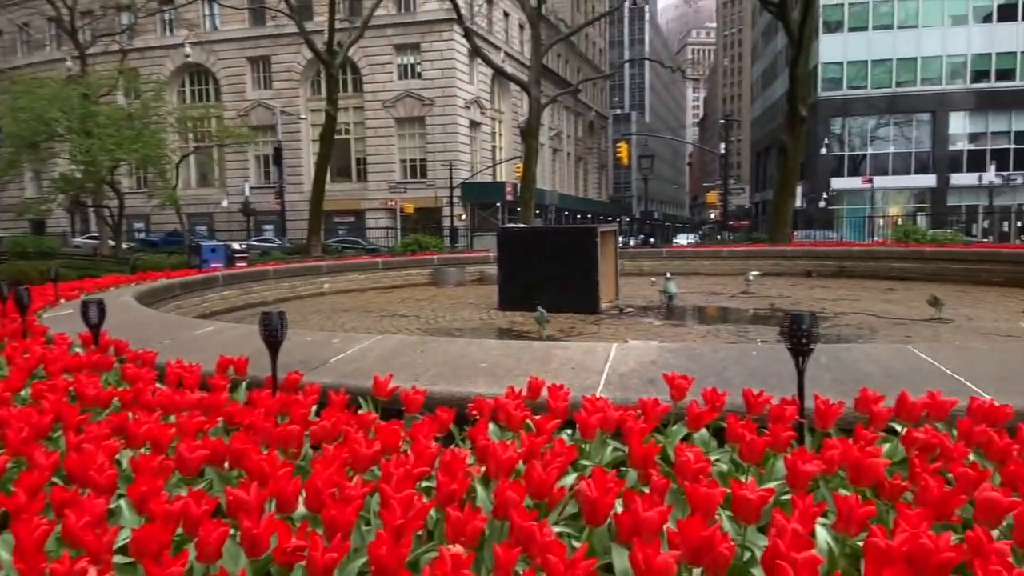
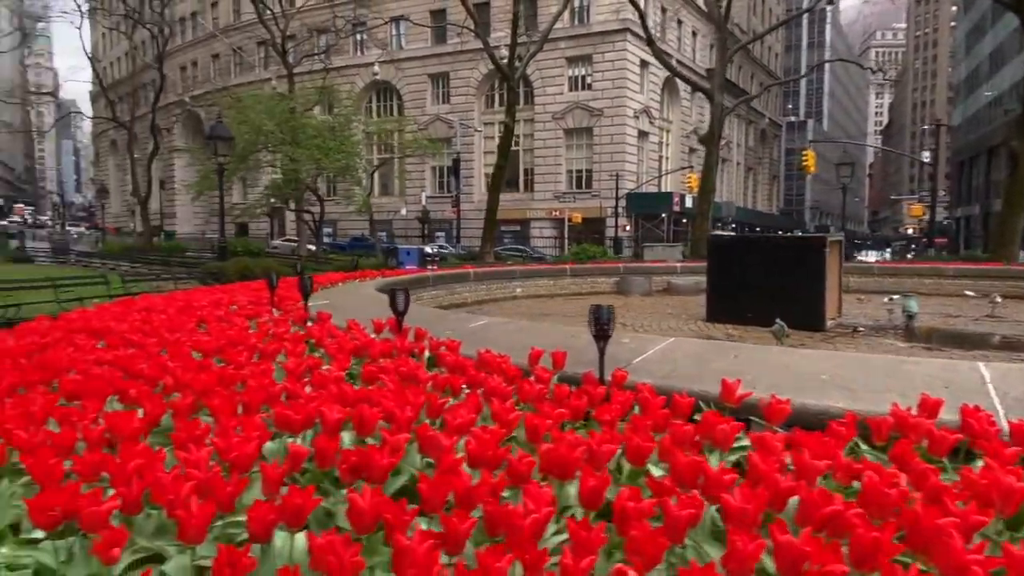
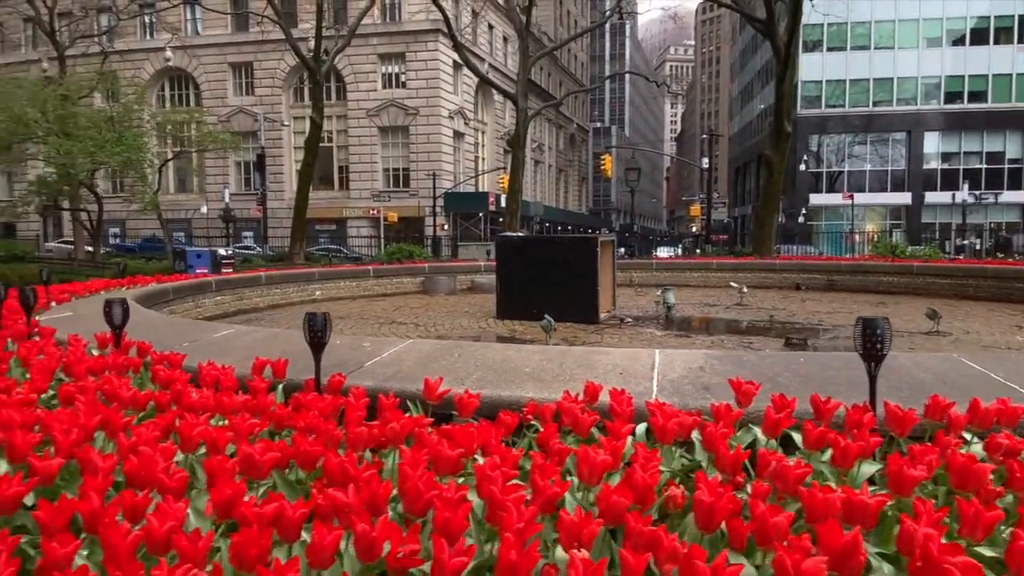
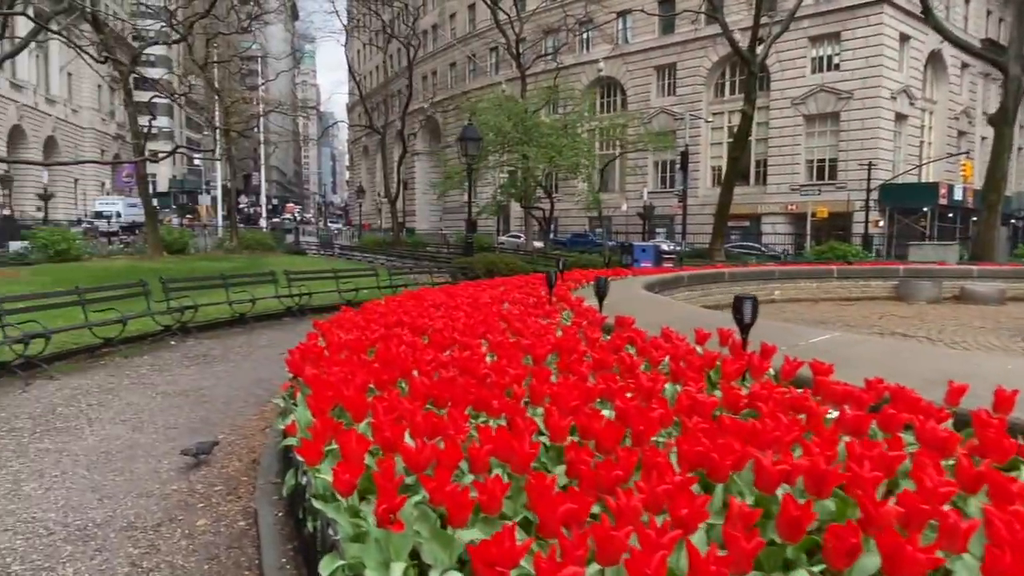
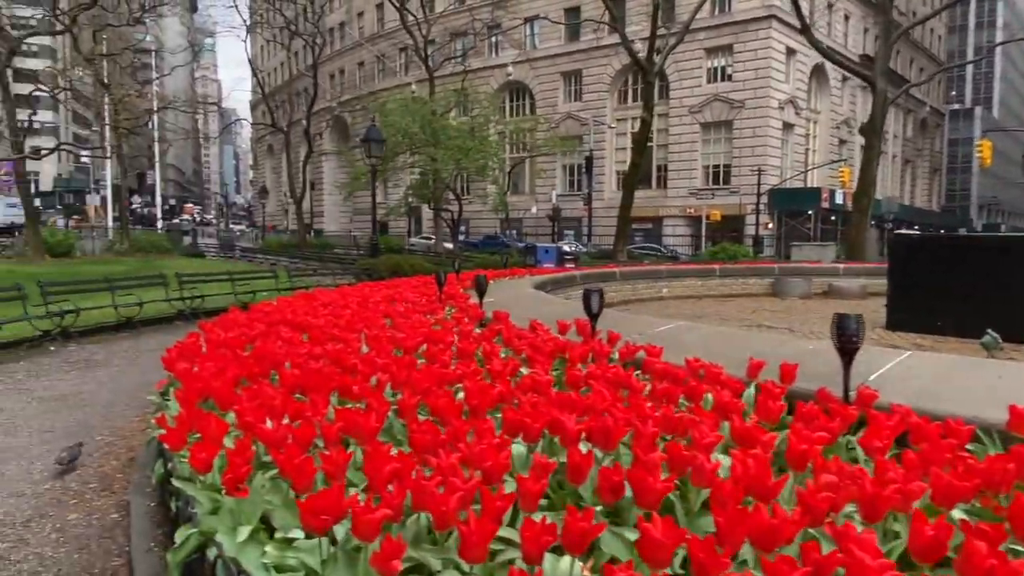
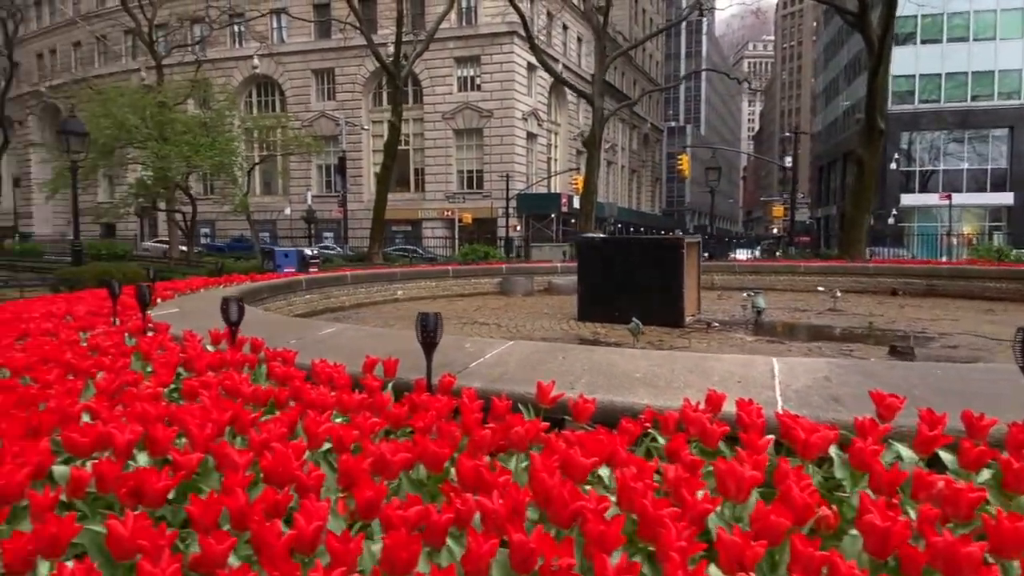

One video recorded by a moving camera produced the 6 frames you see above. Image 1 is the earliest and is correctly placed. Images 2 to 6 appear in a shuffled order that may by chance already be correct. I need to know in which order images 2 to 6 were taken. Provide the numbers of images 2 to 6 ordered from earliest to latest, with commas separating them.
3, 6, 2, 5, 4
